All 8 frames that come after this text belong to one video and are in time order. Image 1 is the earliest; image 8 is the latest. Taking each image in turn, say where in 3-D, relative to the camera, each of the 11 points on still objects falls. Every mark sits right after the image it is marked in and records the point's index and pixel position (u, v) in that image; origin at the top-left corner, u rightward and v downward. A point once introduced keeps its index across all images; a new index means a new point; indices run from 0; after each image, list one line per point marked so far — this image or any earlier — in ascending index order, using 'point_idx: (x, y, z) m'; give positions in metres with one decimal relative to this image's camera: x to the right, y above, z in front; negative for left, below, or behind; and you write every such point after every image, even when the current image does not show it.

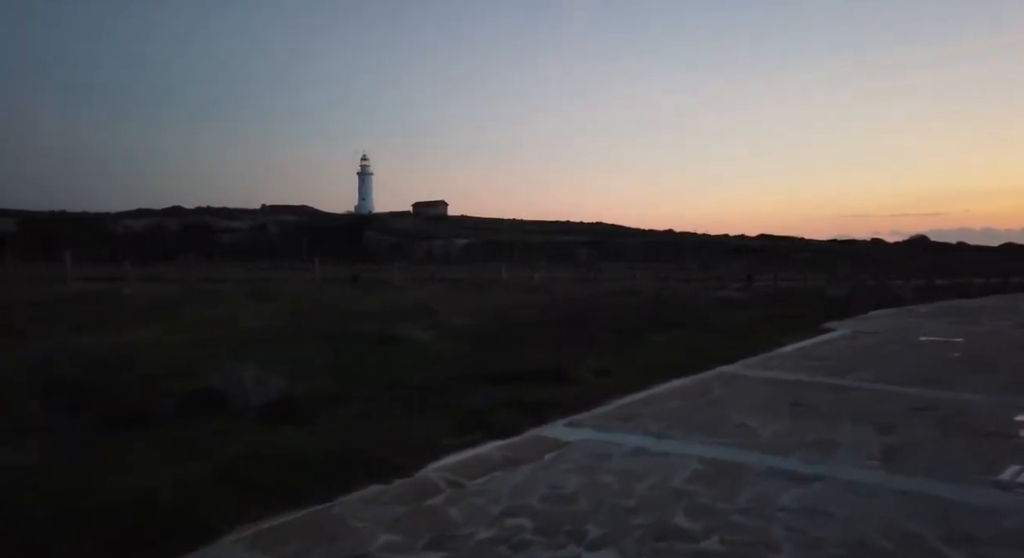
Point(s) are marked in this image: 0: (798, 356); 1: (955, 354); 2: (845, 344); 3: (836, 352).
0: (+4.1, -1.1, +9.3) m
1: (+6.6, -1.1, +9.7) m
2: (+5.5, -1.1, +10.8) m
3: (+4.9, -1.1, +9.8) m
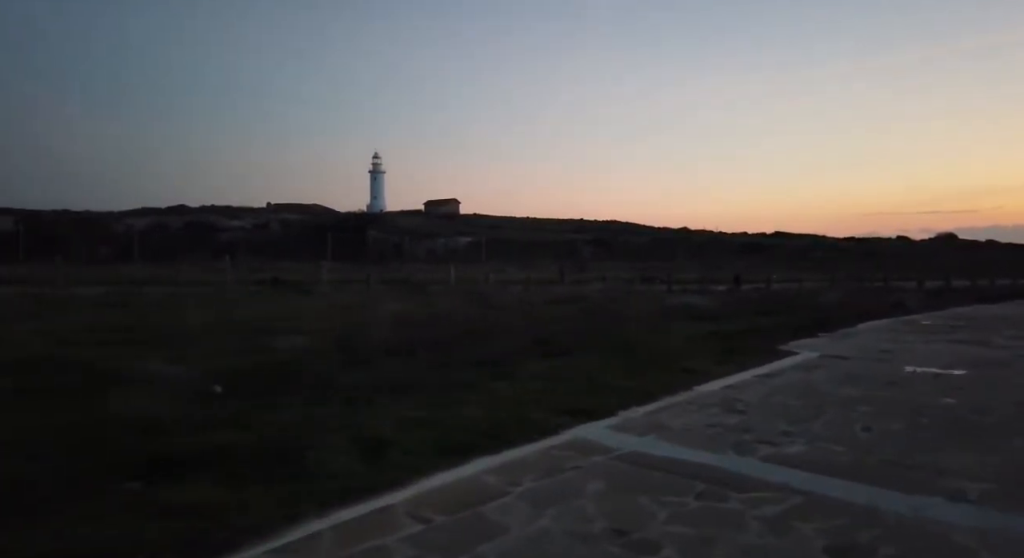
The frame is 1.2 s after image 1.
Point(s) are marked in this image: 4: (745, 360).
0: (+2.0, -1.3, +6.5) m
1: (+4.5, -1.3, +6.9) m
2: (+3.5, -1.2, +8.0) m
3: (+2.8, -1.3, +7.0) m
4: (+3.4, -1.2, +9.4) m
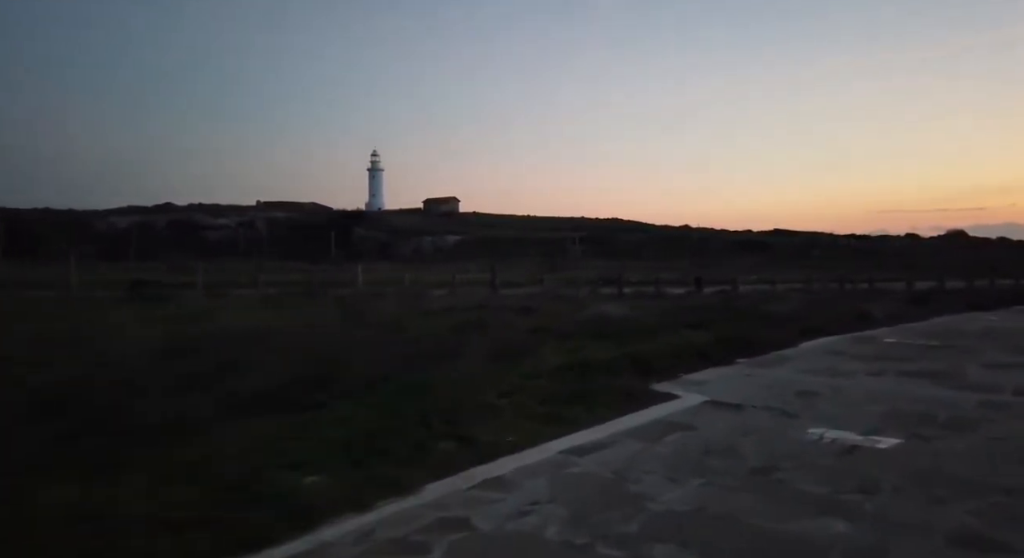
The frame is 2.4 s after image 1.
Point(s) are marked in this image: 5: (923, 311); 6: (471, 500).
0: (-0.7, -1.4, +3.5) m
1: (+1.8, -1.4, +3.9) m
2: (+0.8, -1.4, +5.0) m
3: (+0.1, -1.4, +4.0) m
4: (+0.7, -1.3, +6.4) m
5: (+12.4, -1.1, +19.7) m
6: (-0.3, -1.4, +4.2) m
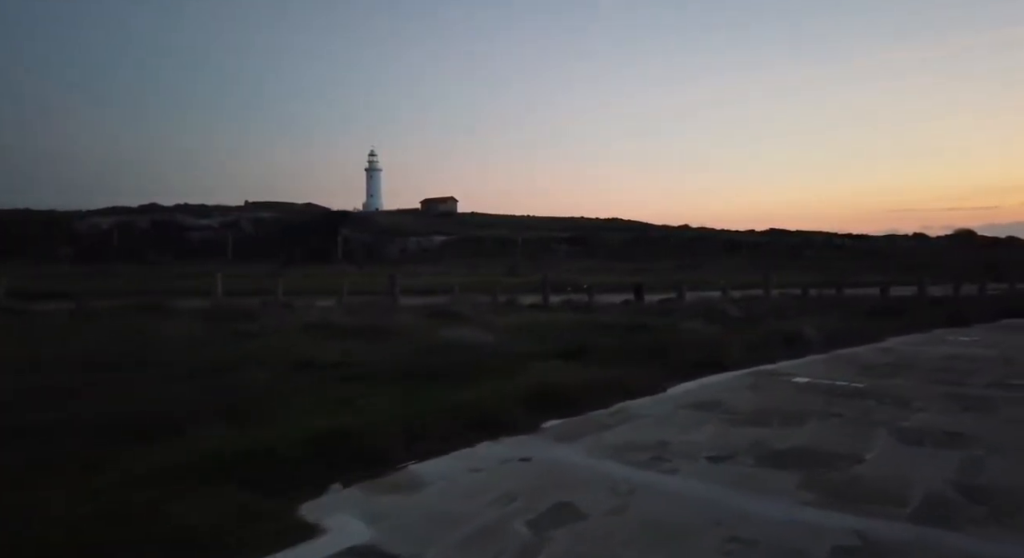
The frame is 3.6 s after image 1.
0: (-3.8, -1.7, +0.3) m
1: (-1.3, -1.7, +0.7) m
2: (-2.3, -1.7, +1.8) m
3: (-3.0, -1.7, +0.8) m
4: (-2.4, -1.6, +3.3) m
5: (+9.3, -1.4, +16.5) m
6: (-3.4, -1.7, +1.1) m
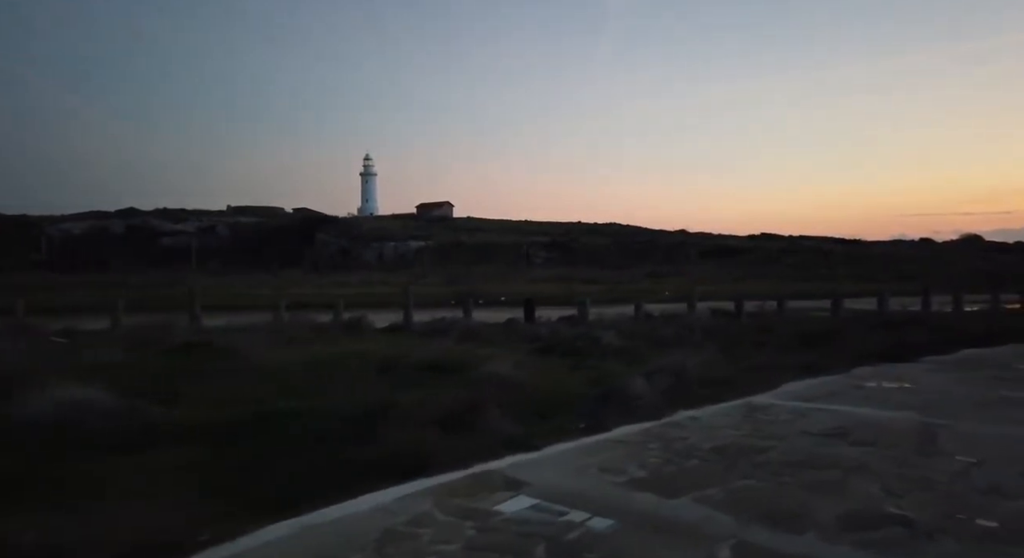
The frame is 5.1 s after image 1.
0: (-8.0, -2.0, -4.0) m
1: (-5.5, -2.0, -3.6) m
2: (-6.6, -2.0, -2.5) m
3: (-7.2, -2.0, -3.5) m
4: (-6.7, -2.0, -1.0) m
5: (+5.0, -1.8, +12.3) m
6: (-7.6, -2.0, -3.2) m
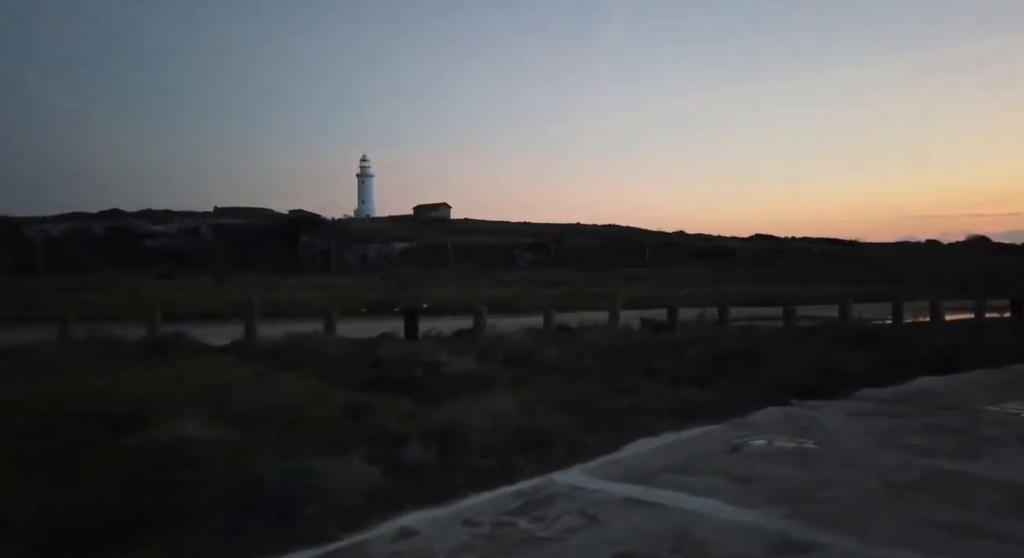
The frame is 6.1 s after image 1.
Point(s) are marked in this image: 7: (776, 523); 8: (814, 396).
0: (-11.3, -2.2, -7.4) m
1: (-8.8, -2.2, -7.0) m
2: (-9.8, -2.2, -5.9) m
3: (-10.5, -2.2, -6.9) m
4: (-9.9, -2.1, -4.5) m
5: (+1.7, -1.9, +8.8) m
6: (-10.9, -2.2, -6.7) m
7: (+2.3, -2.1, +5.5) m
8: (+5.1, -2.0, +11.1) m
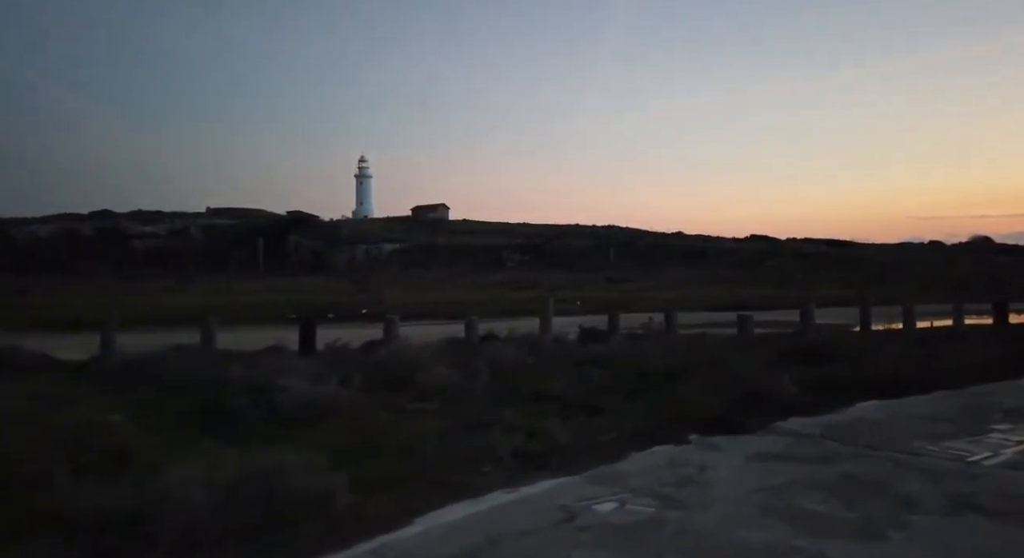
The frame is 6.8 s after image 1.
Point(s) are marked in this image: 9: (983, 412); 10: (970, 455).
0: (-13.5, -2.3, -9.4) m
1: (-11.0, -2.3, -9.0) m
2: (-12.0, -2.3, -7.9) m
3: (-12.7, -2.3, -8.9) m
4: (-12.1, -2.3, -6.4) m
5: (-0.5, -2.1, +6.9) m
6: (-13.1, -2.3, -8.6) m
7: (+0.1, -2.2, +3.6) m
8: (+2.9, -2.2, +9.1) m
9: (+7.6, -2.1, +10.5) m
10: (+5.7, -2.2, +8.1) m
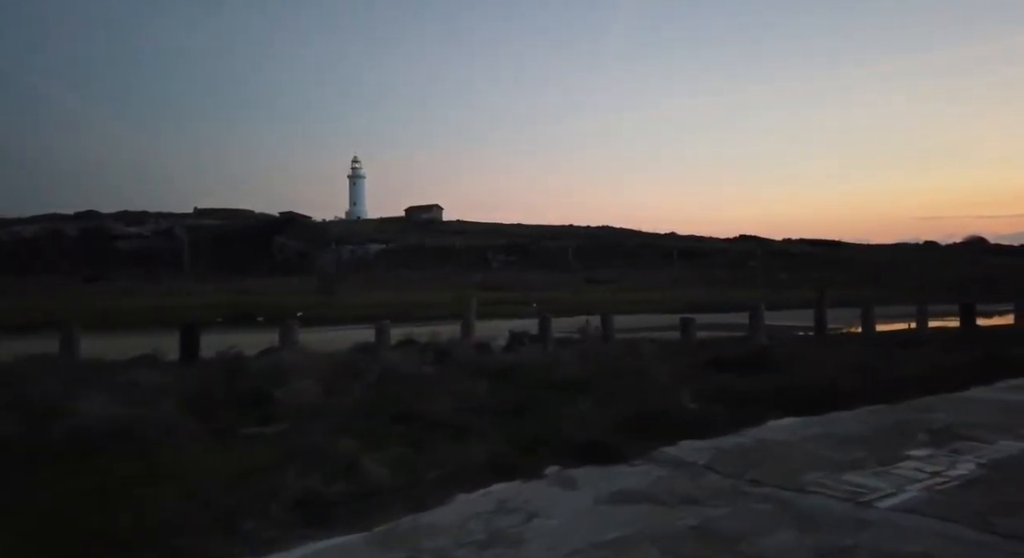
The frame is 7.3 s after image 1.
0: (-15.4, -2.4, -10.9) m
1: (-12.9, -2.4, -10.5) m
2: (-13.9, -2.4, -9.4) m
3: (-14.6, -2.4, -10.4) m
4: (-14.0, -2.3, -8.0) m
5: (-2.5, -2.1, +5.4) m
6: (-15.0, -2.4, -10.2) m
7: (-1.9, -2.2, +2.1) m
8: (+0.9, -2.2, +7.7) m
9: (+5.5, -2.1, +9.1) m
10: (+3.6, -2.2, +6.7) m
